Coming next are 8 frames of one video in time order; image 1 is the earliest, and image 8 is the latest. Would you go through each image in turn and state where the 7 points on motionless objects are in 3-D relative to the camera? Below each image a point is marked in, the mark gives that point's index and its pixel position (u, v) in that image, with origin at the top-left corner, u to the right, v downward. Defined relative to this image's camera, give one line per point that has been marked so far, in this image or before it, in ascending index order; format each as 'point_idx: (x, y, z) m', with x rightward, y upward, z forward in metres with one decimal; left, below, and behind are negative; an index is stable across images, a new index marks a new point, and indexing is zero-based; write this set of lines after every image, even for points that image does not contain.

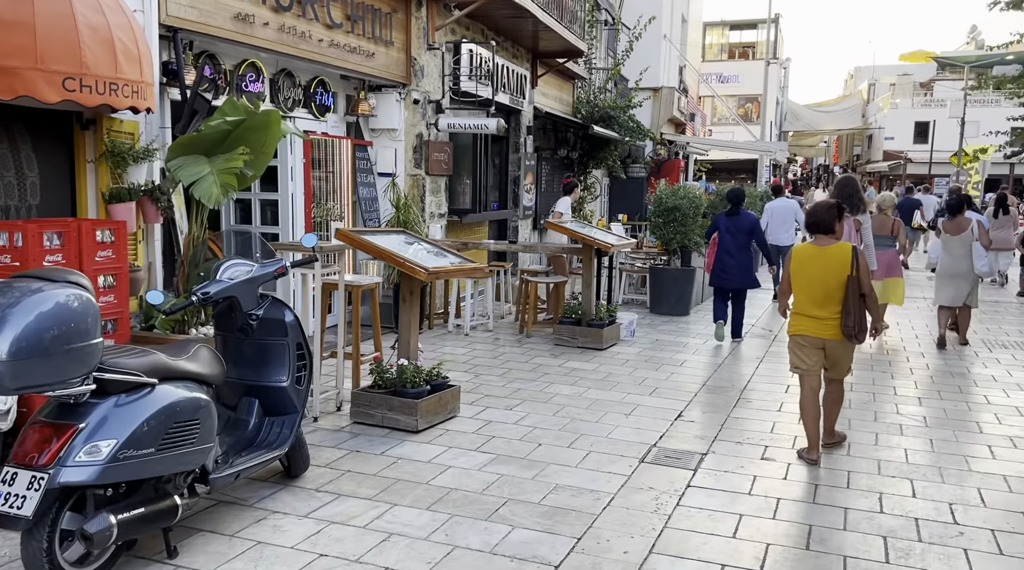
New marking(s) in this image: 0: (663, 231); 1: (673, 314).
0: (+1.9, +0.7, +12.0) m
1: (+2.0, -0.4, +12.0) m
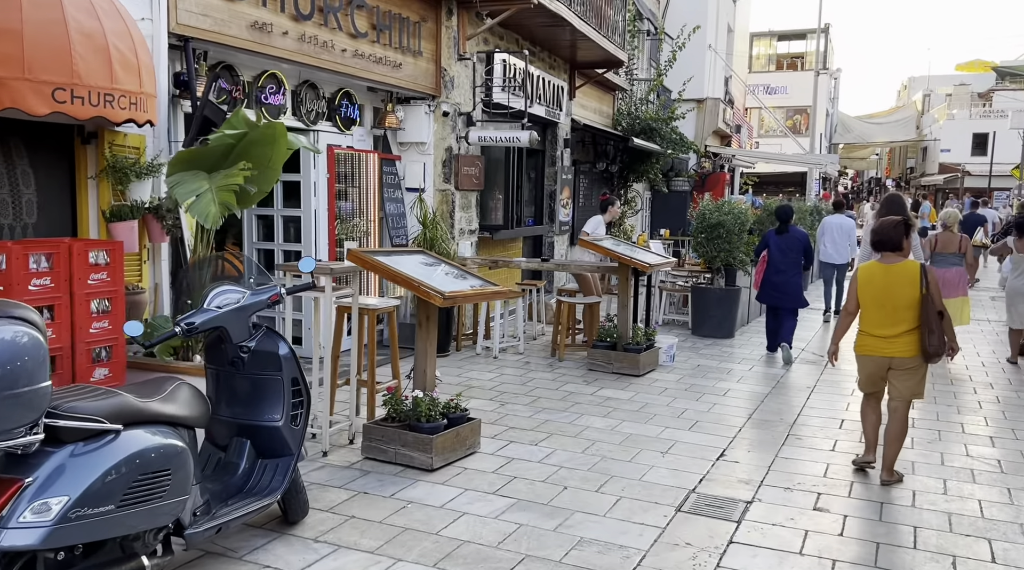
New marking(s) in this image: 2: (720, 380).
0: (+2.3, +0.4, +11.5) m
1: (+2.4, -0.6, +11.4) m
2: (+1.8, -0.9, +8.4) m
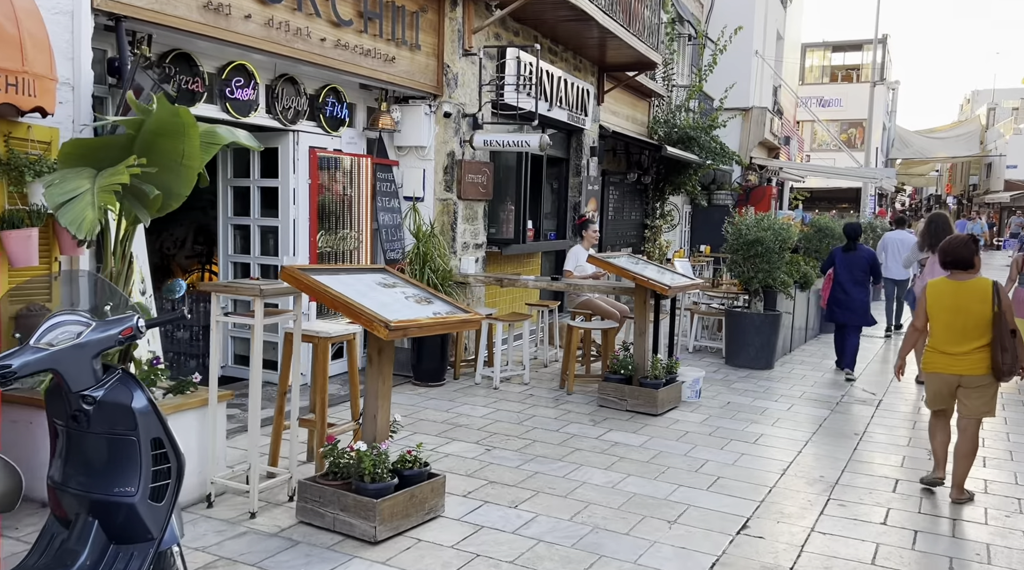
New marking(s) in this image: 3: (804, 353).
0: (+2.5, +0.2, +10.3) m
1: (+2.6, -0.9, +10.3) m
2: (+1.9, -1.1, +7.3) m
3: (+3.6, -0.9, +11.7) m
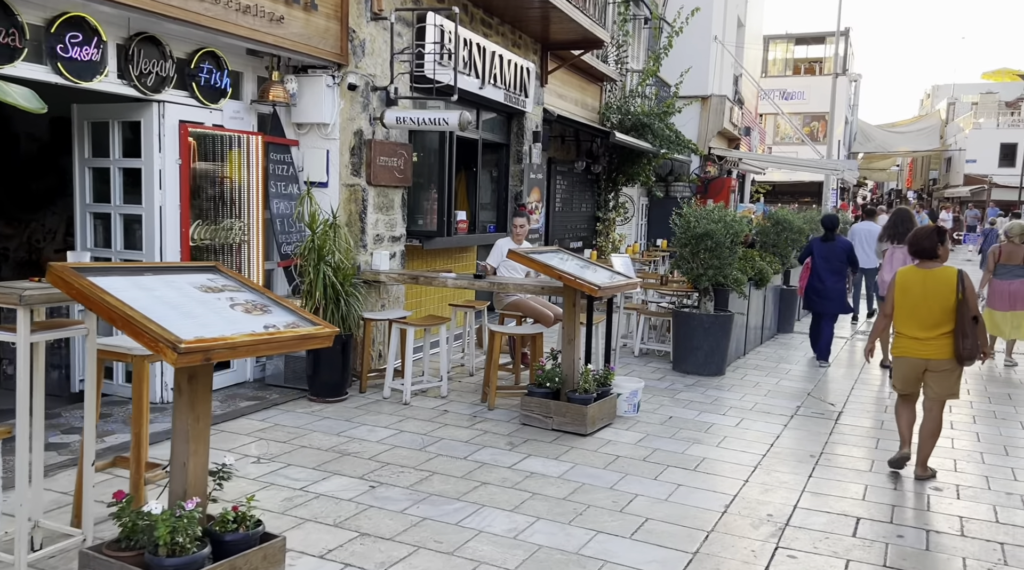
0: (+1.8, +0.2, +9.4) m
1: (+1.9, -0.9, +9.3) m
2: (+1.2, -1.1, +6.3) m
3: (+2.8, -0.9, +10.7) m
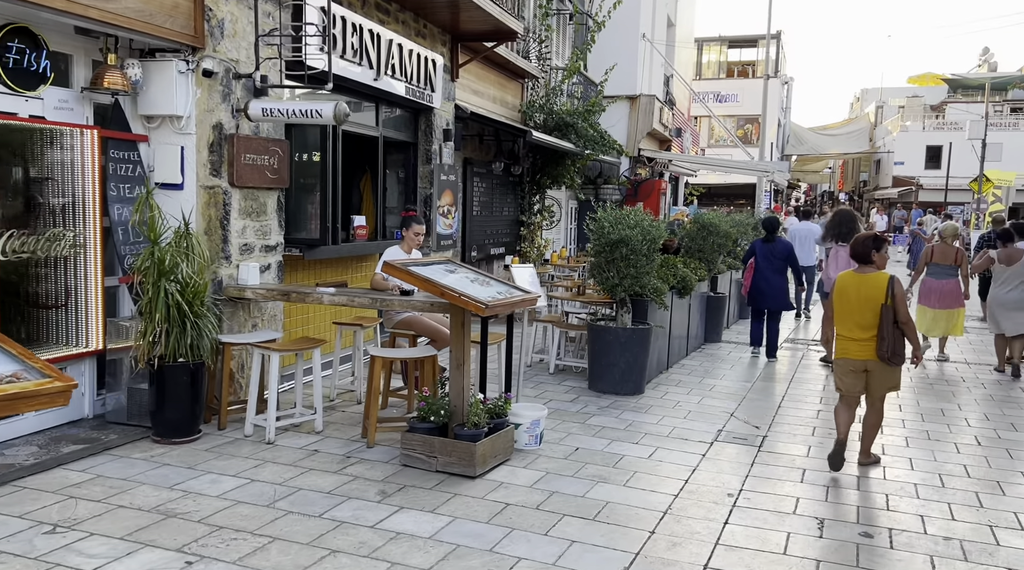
0: (+0.8, +0.1, +8.6) m
1: (+1.0, -1.0, +8.5) m
2: (+0.5, -1.2, +5.5) m
3: (+1.8, -1.0, +10.0) m
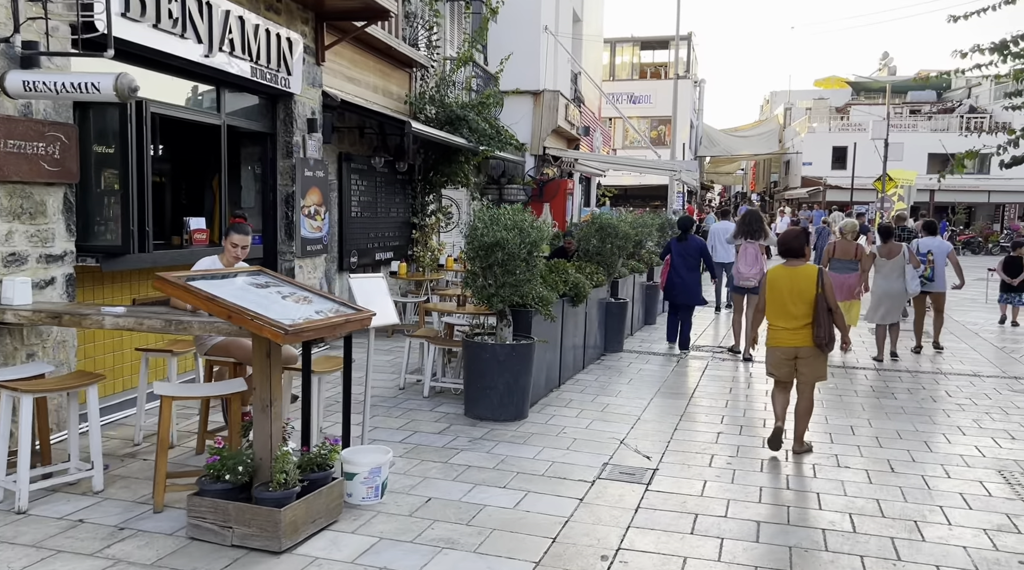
0: (-0.3, 0.0, +7.4) m
1: (-0.1, -1.0, +7.4) m
2: (-0.3, -1.2, +4.3) m
3: (+0.6, -1.0, +8.9) m
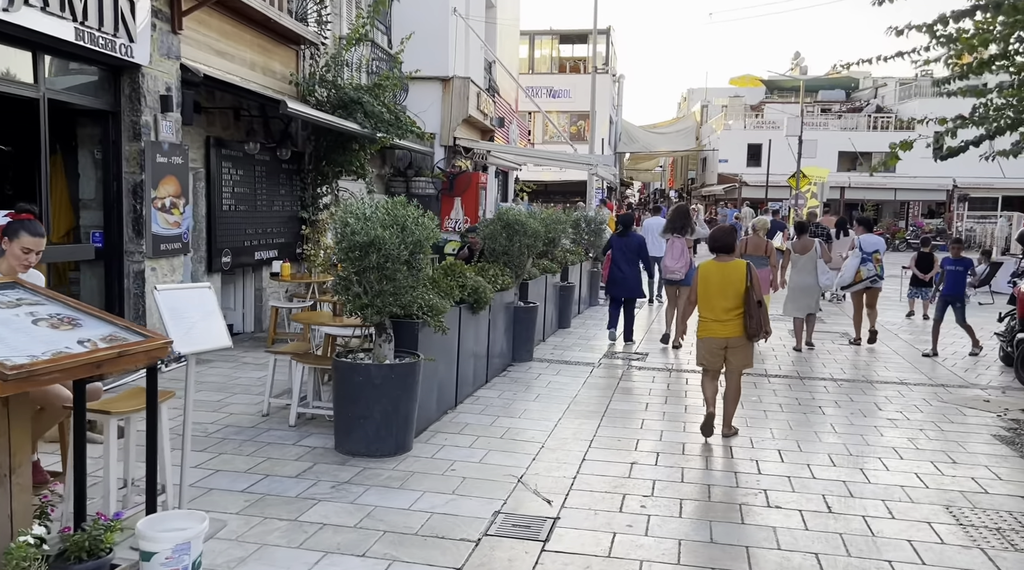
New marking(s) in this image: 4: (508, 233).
0: (-1.1, 0.0, +6.2) m
1: (-0.9, -1.1, +6.2) m
2: (-0.9, -1.3, +3.1) m
3: (-0.3, -1.1, +7.8) m
4: (-0.1, +0.6, +10.6) m
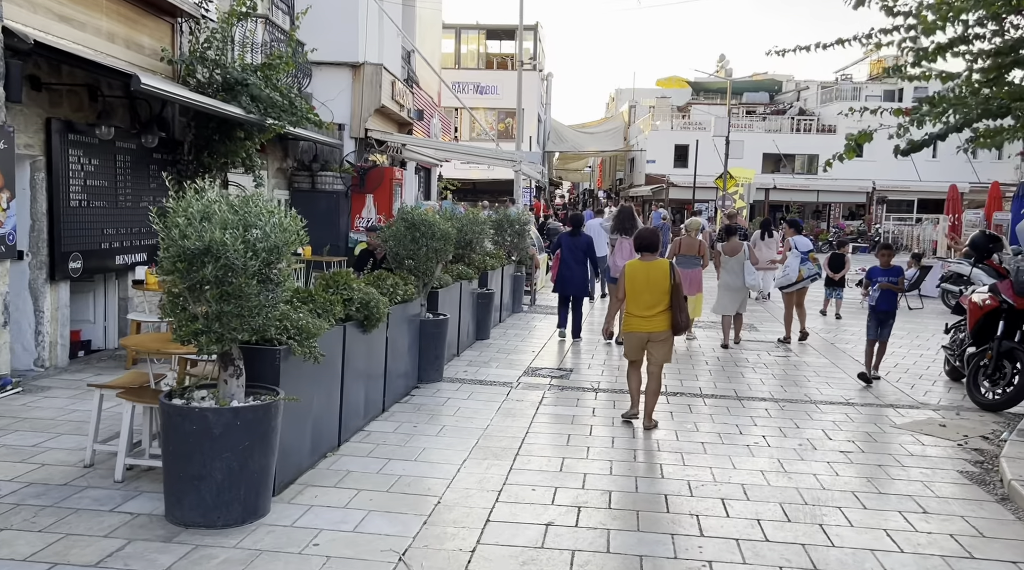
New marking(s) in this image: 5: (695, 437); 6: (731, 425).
0: (-1.7, -0.1, +4.8) m
1: (-1.6, -1.2, +4.8) m
2: (-1.2, -1.4, +1.7) m
3: (-1.1, -1.2, +6.4) m
4: (-1.0, +0.5, +9.2) m
5: (+1.6, -1.3, +8.1) m
6: (+2.0, -1.3, +8.6) m
